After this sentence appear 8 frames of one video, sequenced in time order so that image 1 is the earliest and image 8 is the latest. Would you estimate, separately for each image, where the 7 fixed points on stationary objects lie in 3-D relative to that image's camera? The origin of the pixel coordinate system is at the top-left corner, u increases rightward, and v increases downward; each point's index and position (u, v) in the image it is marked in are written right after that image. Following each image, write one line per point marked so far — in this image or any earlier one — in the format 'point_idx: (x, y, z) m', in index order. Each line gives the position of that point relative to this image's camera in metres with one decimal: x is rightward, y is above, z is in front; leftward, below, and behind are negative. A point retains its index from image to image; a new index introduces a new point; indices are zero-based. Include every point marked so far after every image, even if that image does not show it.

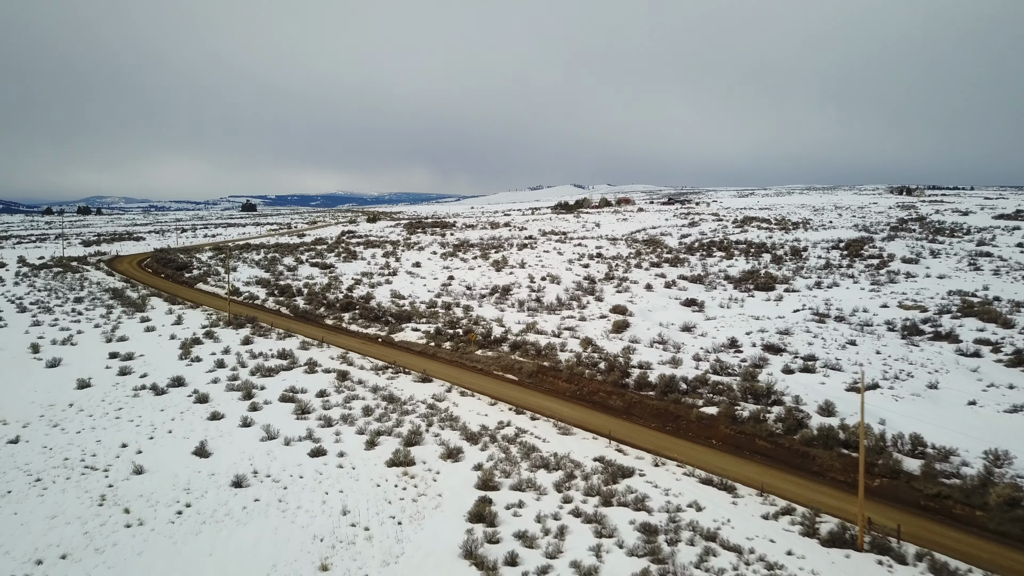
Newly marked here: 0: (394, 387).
0: (-1.9, -1.6, +13.3) m
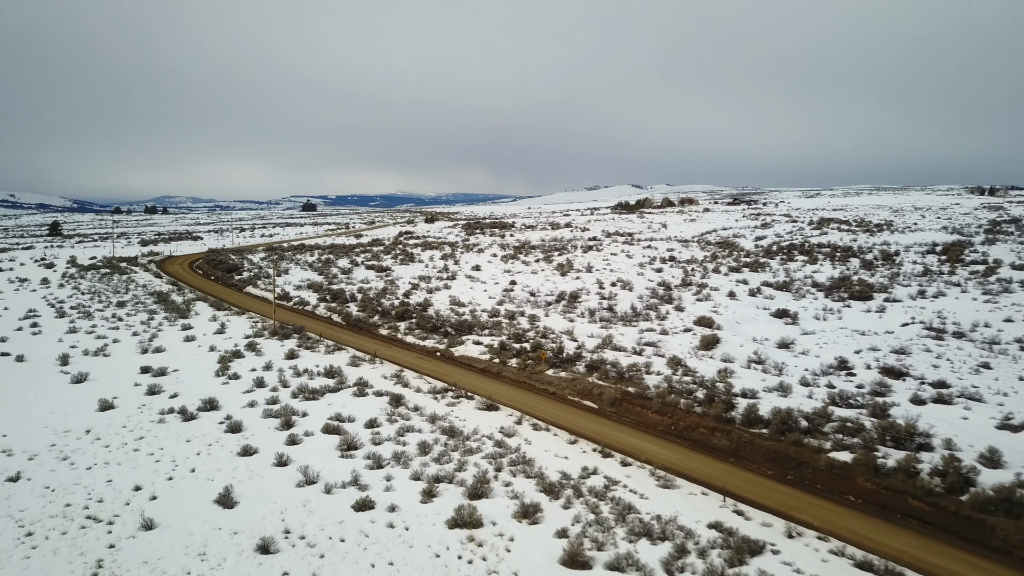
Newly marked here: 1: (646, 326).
0: (-0.8, -1.8, +11.3) m
1: (+3.2, -0.9, +19.1) m
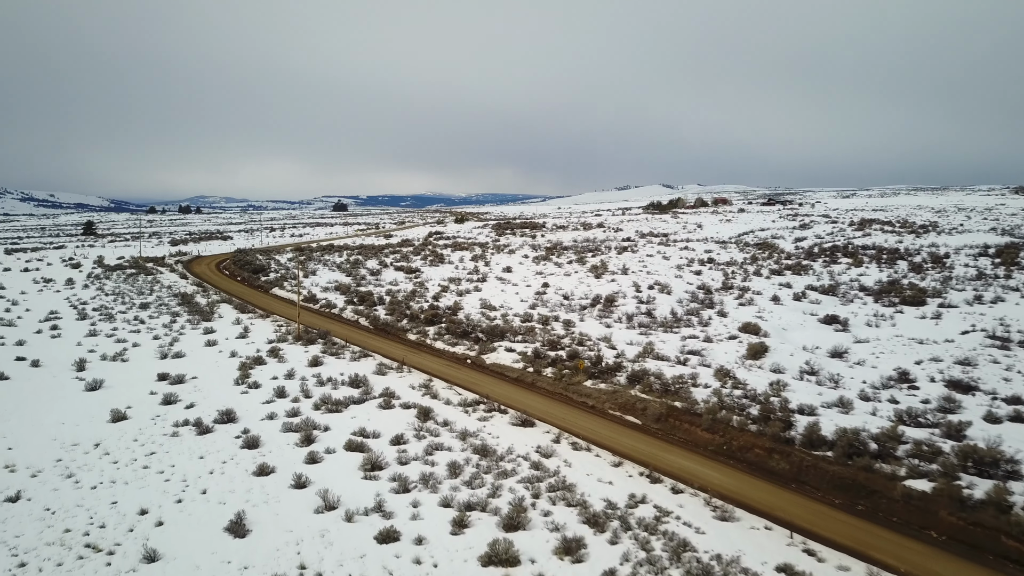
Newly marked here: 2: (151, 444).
0: (-0.3, -1.9, +10.4) m
1: (+3.9, -1.0, +18.1) m
2: (-4.6, -2.0, +10.4) m
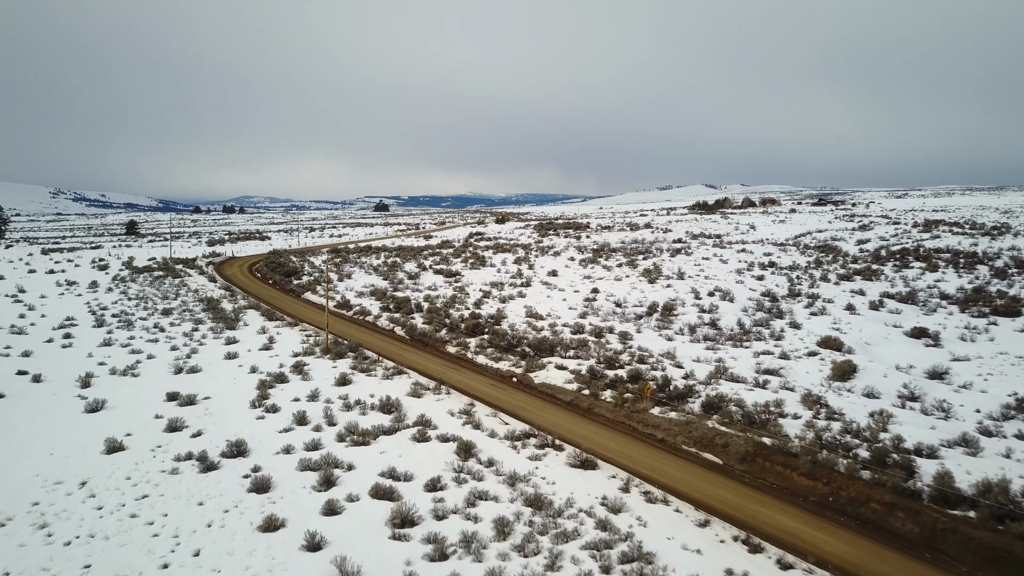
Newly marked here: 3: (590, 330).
0: (+0.3, -2.0, +8.7) m
1: (+4.9, -1.2, +16.1) m
2: (-4.0, -2.1, +8.8) m
3: (+1.6, -0.9, +17.0) m
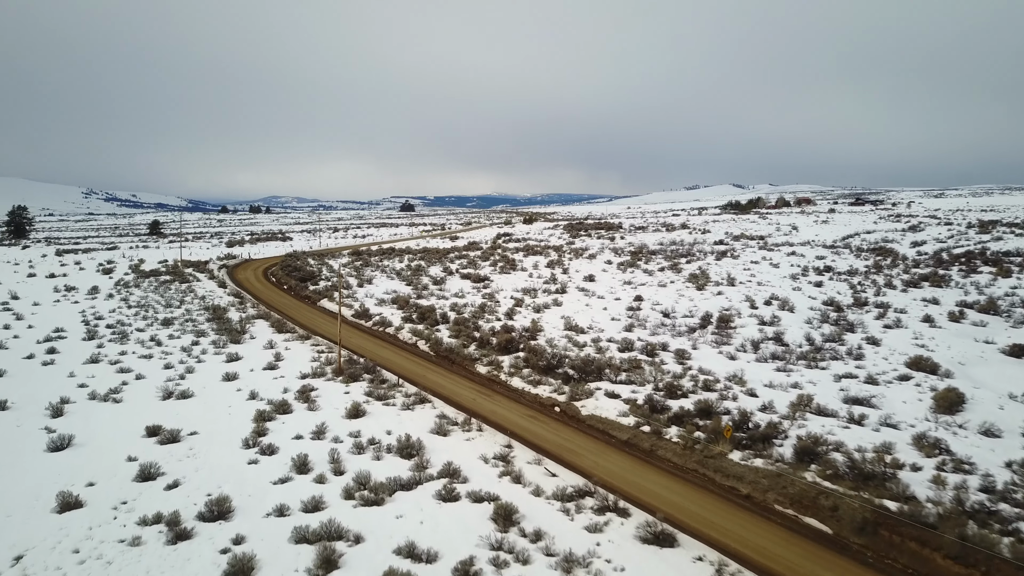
0: (+0.8, -2.2, +6.6) m
1: (+5.6, -1.4, +13.9) m
2: (-3.5, -2.3, +6.9) m
3: (+2.3, -1.1, +14.9) m
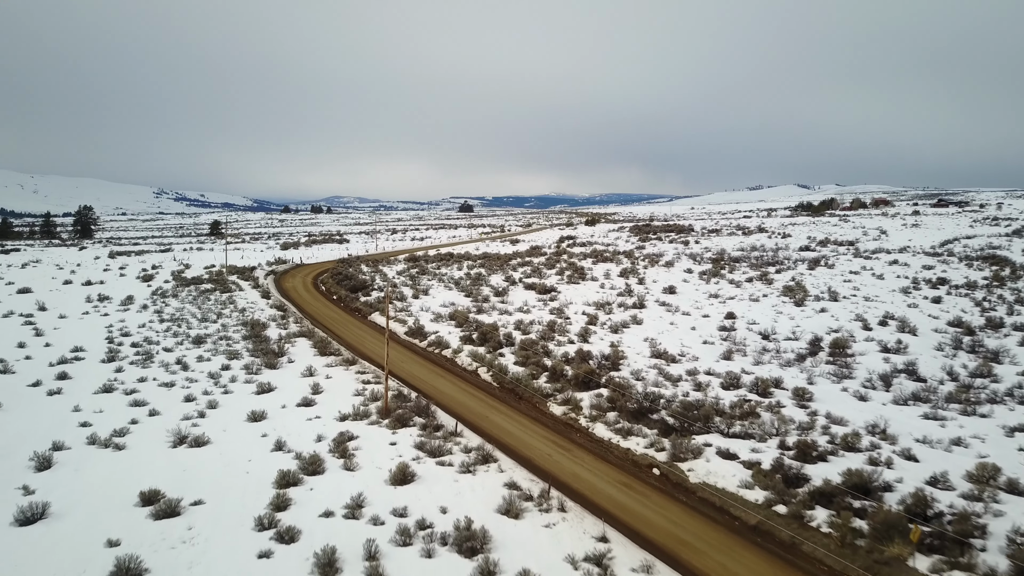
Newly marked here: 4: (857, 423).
0: (+1.4, -2.6, +4.1) m
1: (+6.7, -1.8, +11.0) m
2: (-2.9, -2.6, +4.7) m
3: (+3.6, -1.4, +12.3) m
4: (+4.5, -1.7, +10.7) m
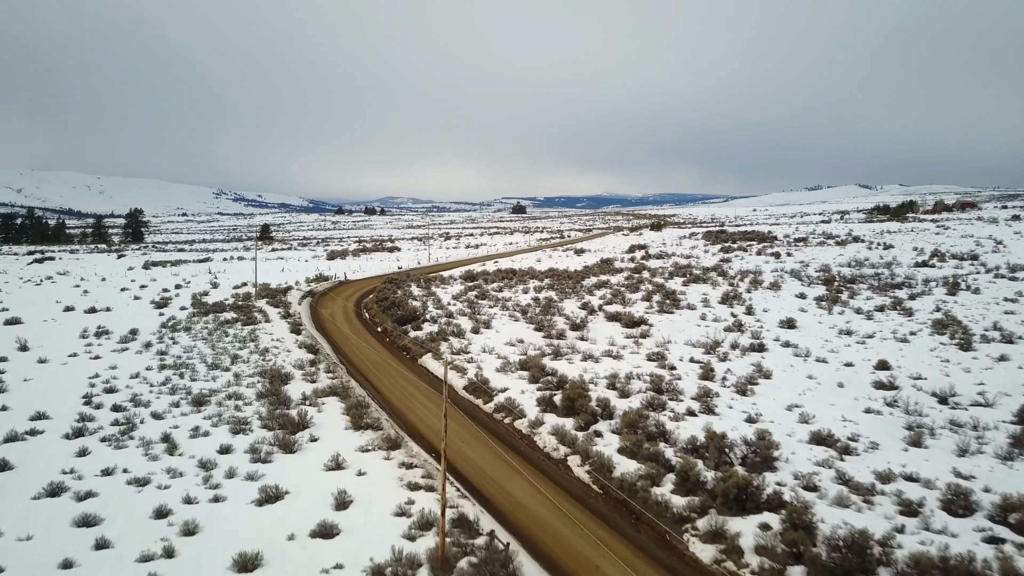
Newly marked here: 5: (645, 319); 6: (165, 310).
0: (+2.0, -3.3, +0.1) m
1: (+7.8, -2.5, +6.7) m
2: (-2.2, -3.3, +0.9) m
3: (+4.7, -2.2, +8.1) m
4: (+5.6, -2.4, +6.4) m
5: (+3.0, -0.7, +18.3) m
6: (-8.0, -0.5, +18.7) m
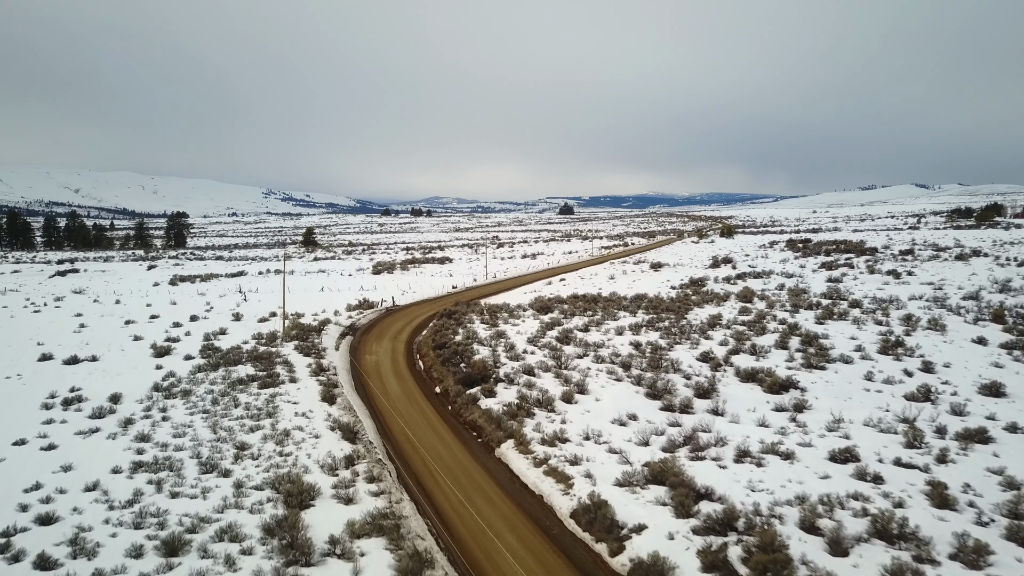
0: (+2.8, -4.1, -4.5) m
1: (+8.9, -3.4, +1.7) m
2: (-1.4, -4.1, -3.4) m
3: (+5.9, -3.0, +3.3) m
4: (+6.7, -3.3, +1.6) m
5: (+4.7, -1.5, +13.7) m
6: (-6.2, -1.3, +14.6) m
